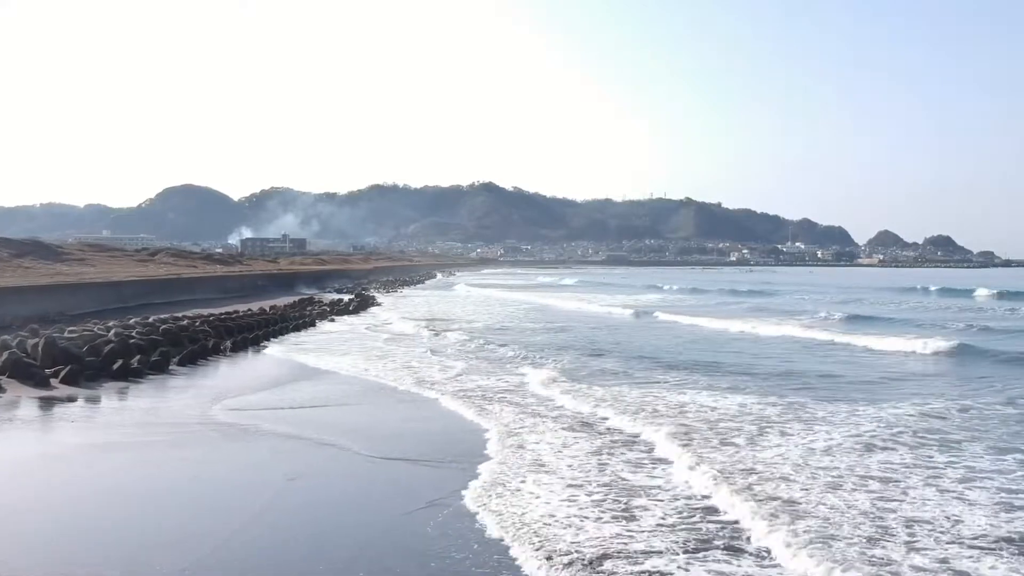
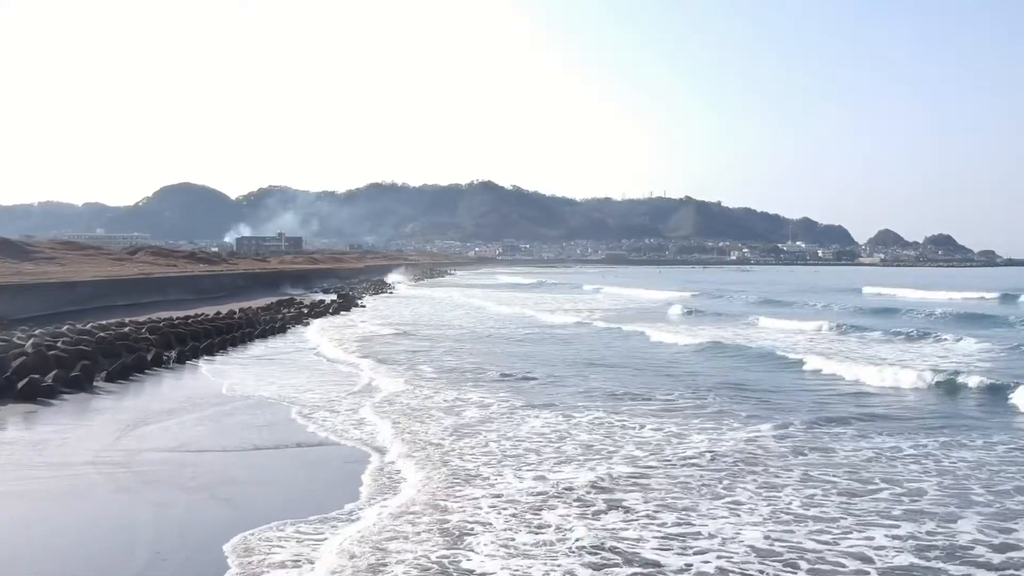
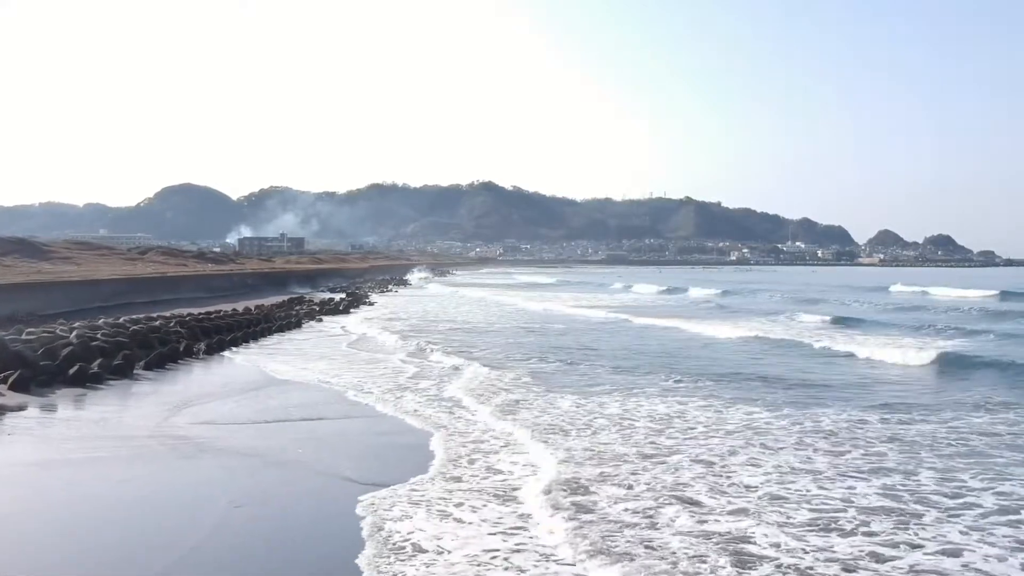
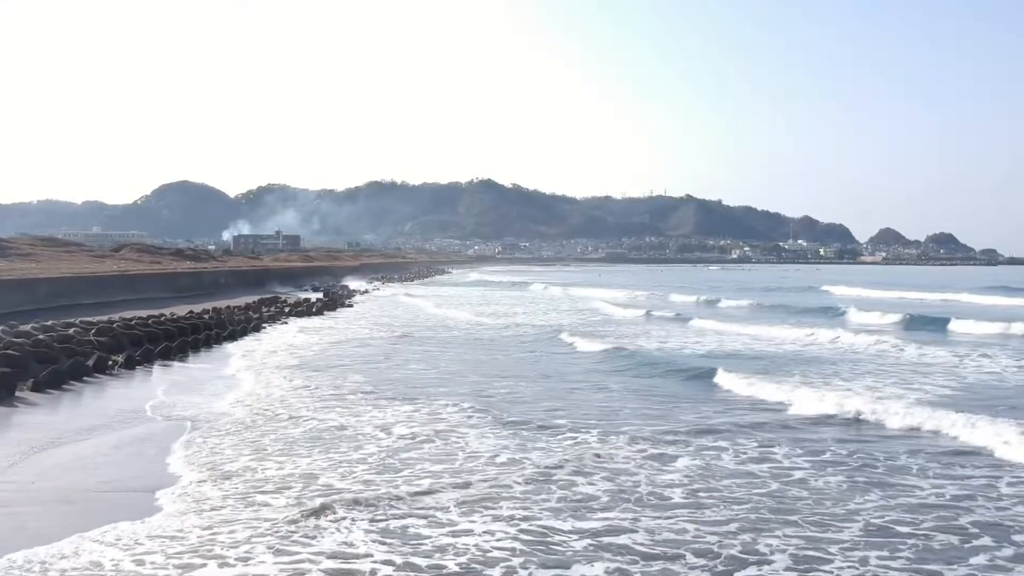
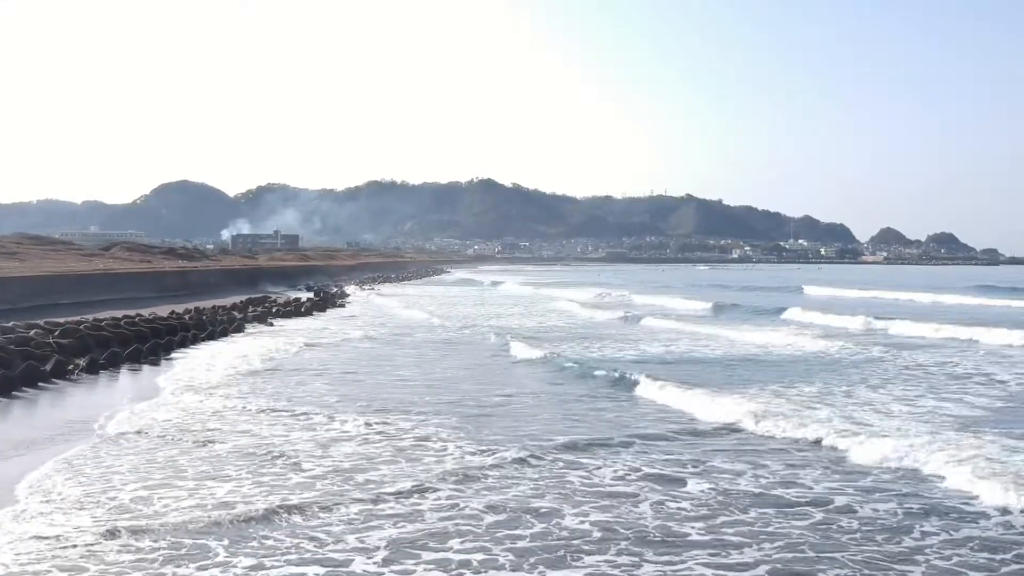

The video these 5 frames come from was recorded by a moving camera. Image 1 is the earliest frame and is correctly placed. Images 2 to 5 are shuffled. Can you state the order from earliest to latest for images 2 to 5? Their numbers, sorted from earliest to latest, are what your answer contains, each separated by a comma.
3, 2, 4, 5
